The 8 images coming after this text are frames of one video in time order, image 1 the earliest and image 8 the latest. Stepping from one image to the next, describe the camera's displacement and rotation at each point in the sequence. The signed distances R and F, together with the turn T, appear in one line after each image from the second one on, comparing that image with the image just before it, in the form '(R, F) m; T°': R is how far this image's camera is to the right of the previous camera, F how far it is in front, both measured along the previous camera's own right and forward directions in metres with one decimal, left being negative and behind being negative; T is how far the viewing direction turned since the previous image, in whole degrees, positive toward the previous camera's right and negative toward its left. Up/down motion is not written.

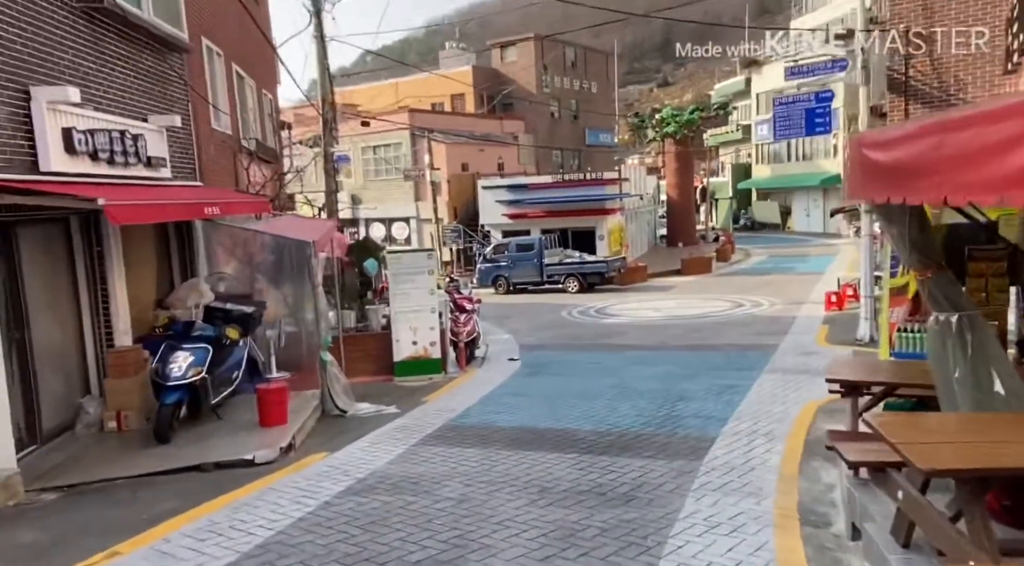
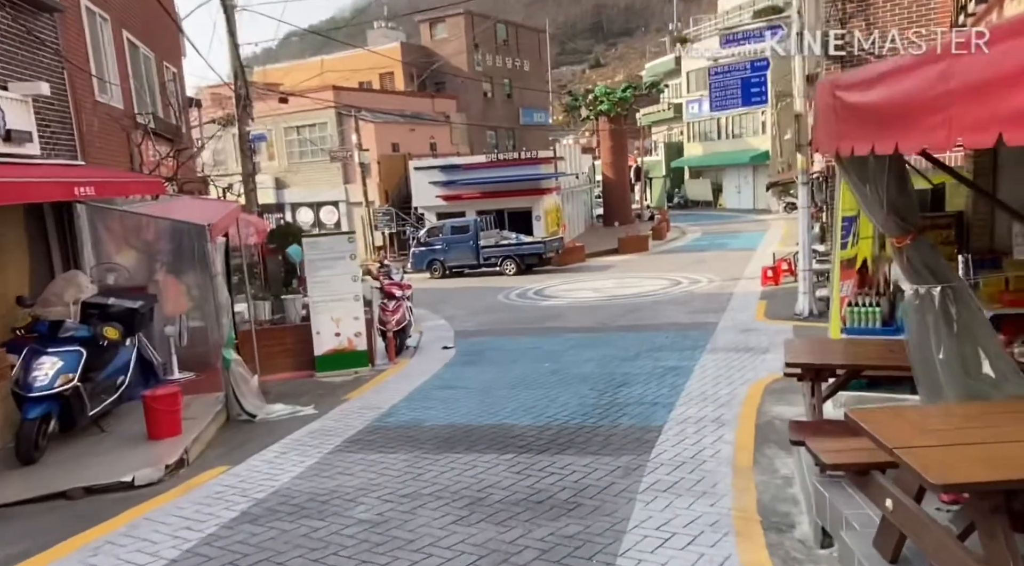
(+0.1, +0.9) m; +4°
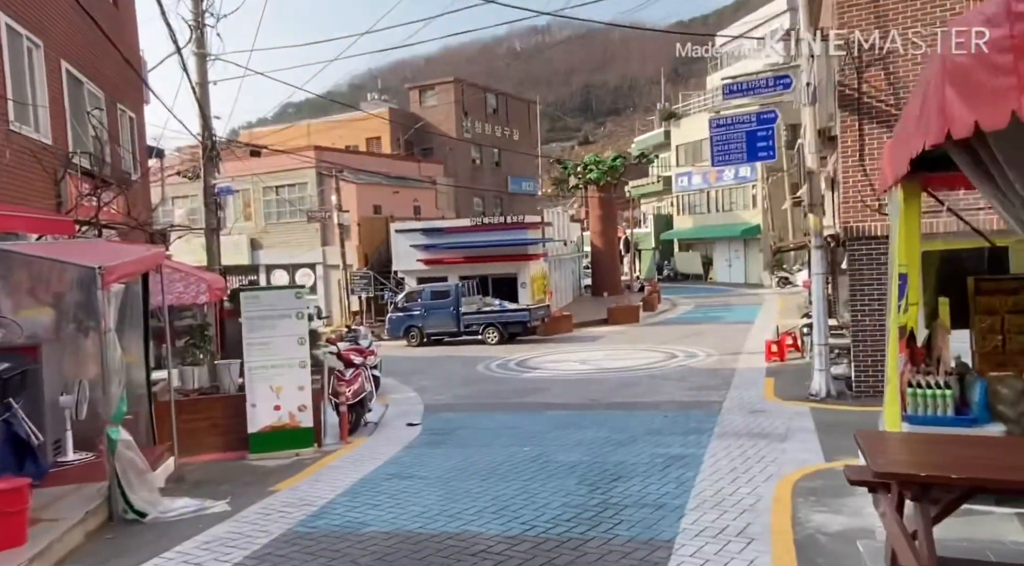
(+0.1, +1.8) m; +1°
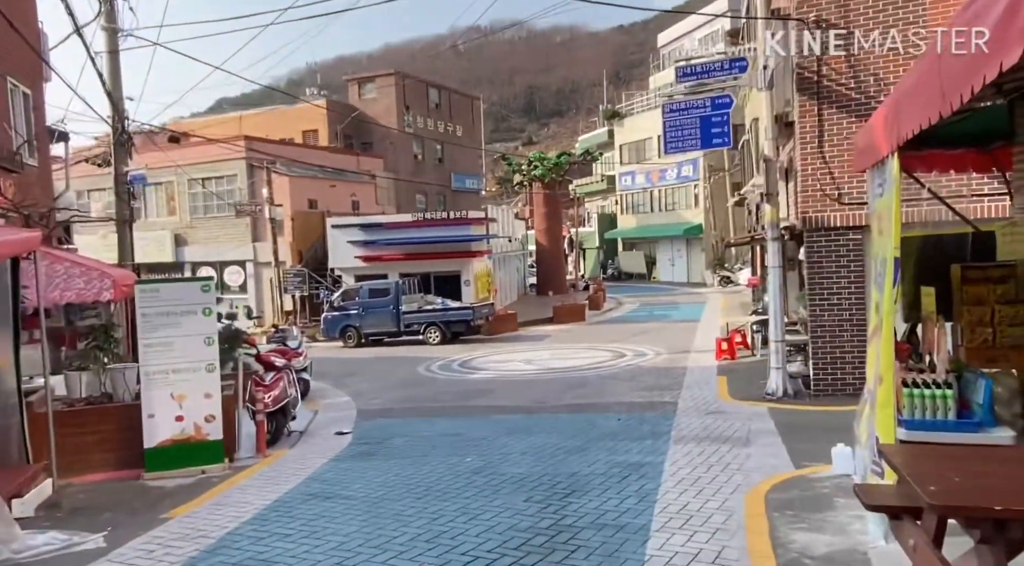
(+0.1, +1.1) m; +3°
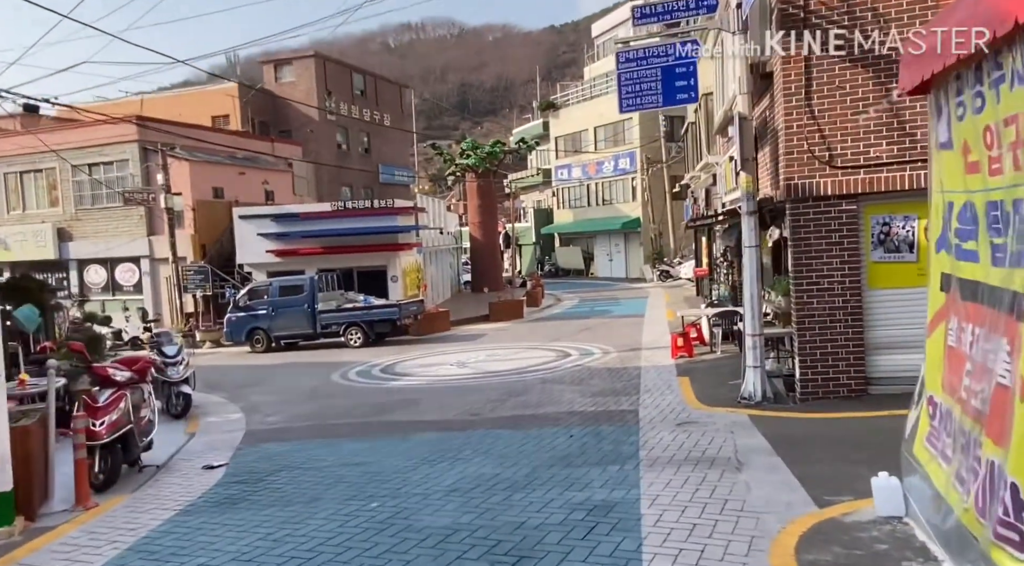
(+0.1, +2.6) m; +4°
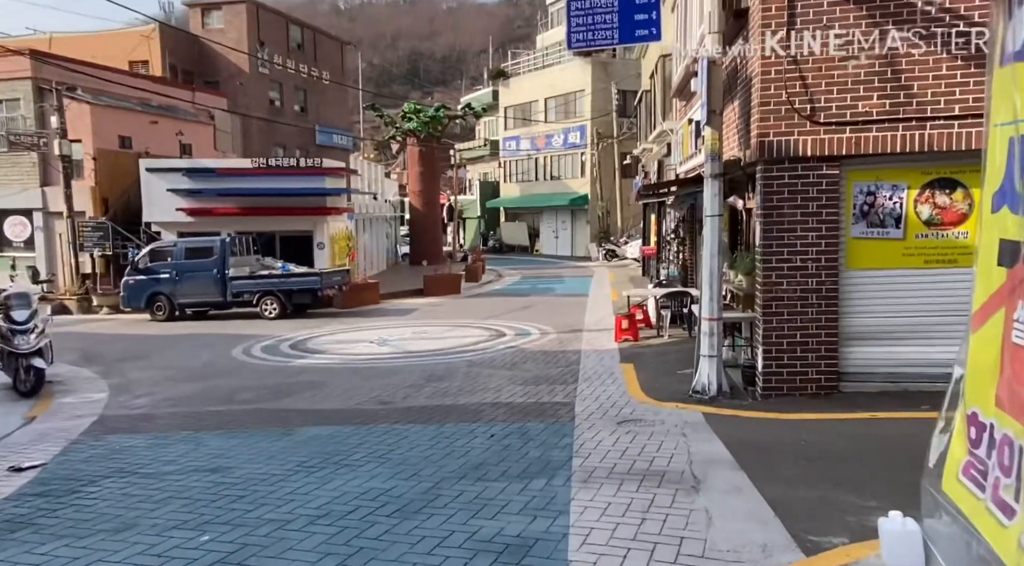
(+0.3, +1.8) m; +3°
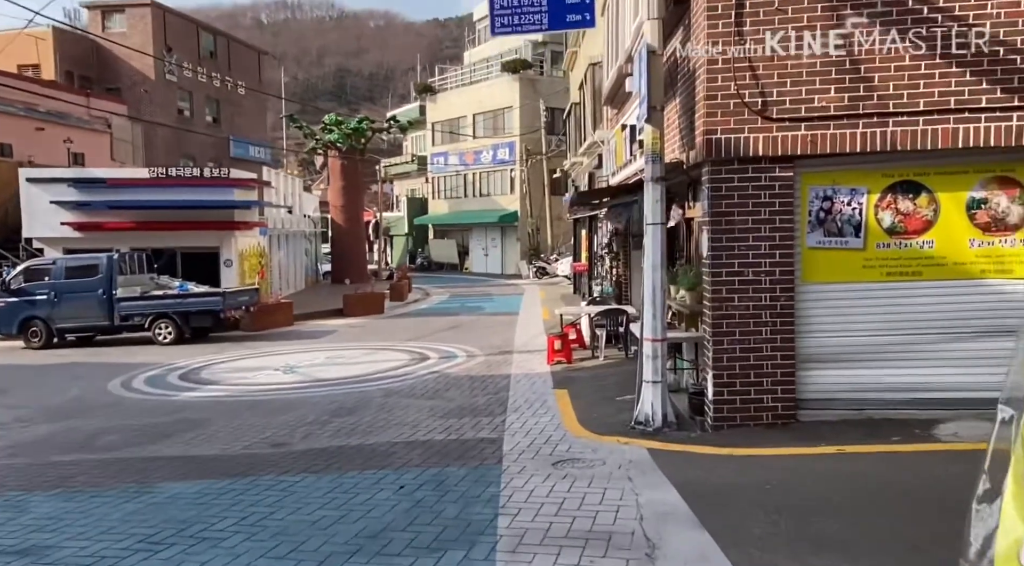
(+0.1, +1.3) m; +4°
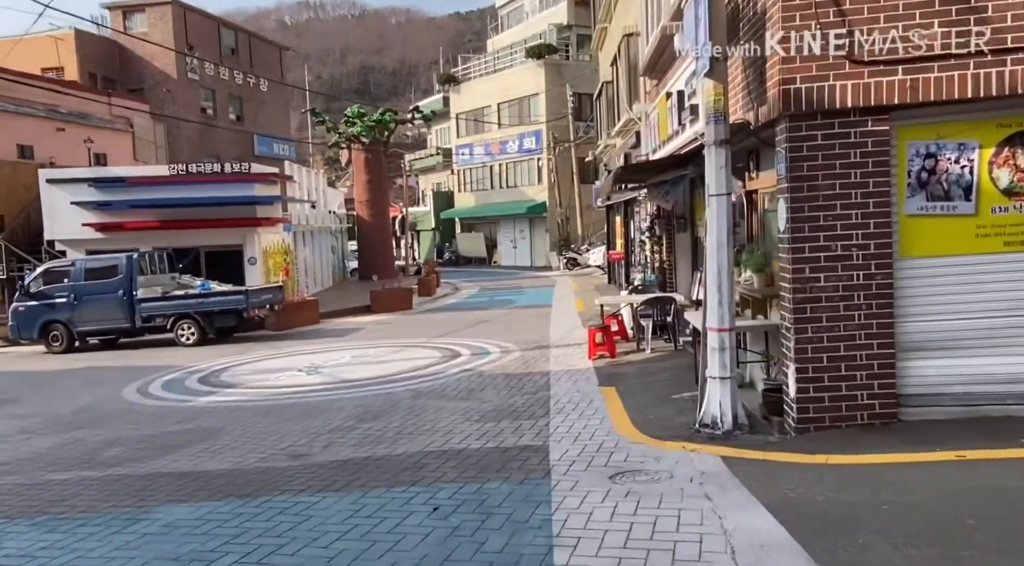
(-0.1, +1.1) m; -2°
